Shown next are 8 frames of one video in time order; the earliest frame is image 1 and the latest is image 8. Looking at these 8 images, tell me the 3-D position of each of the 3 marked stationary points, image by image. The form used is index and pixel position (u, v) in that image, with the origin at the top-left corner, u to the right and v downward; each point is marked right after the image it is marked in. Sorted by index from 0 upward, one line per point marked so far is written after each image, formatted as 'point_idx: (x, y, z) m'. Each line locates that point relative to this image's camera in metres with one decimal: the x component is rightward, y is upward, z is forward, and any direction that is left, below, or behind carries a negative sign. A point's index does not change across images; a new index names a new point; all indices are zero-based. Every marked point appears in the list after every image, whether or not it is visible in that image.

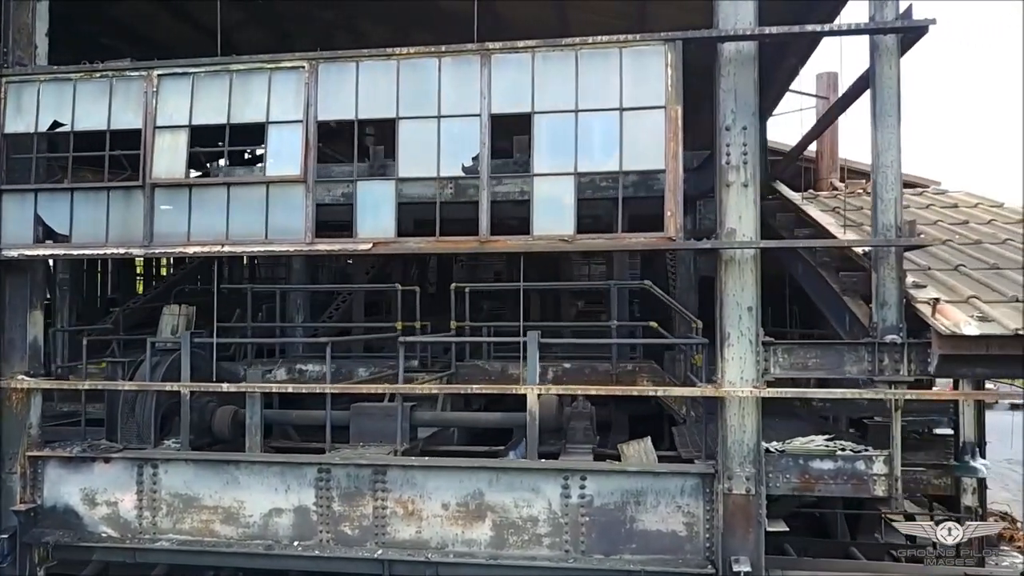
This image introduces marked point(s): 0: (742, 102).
0: (+2.1, +1.7, +6.4) m
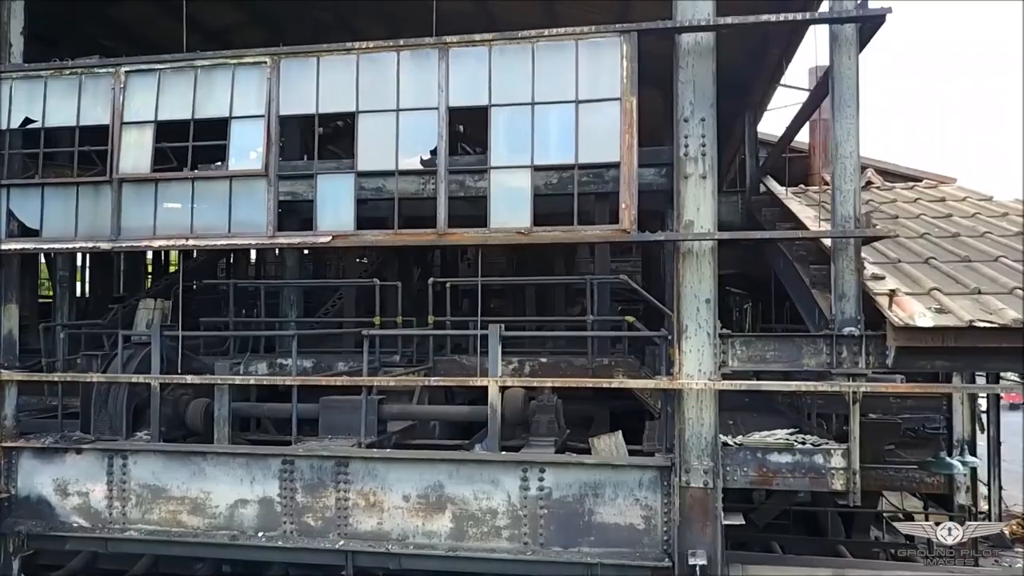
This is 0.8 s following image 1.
0: (+1.7, +1.7, +6.4) m
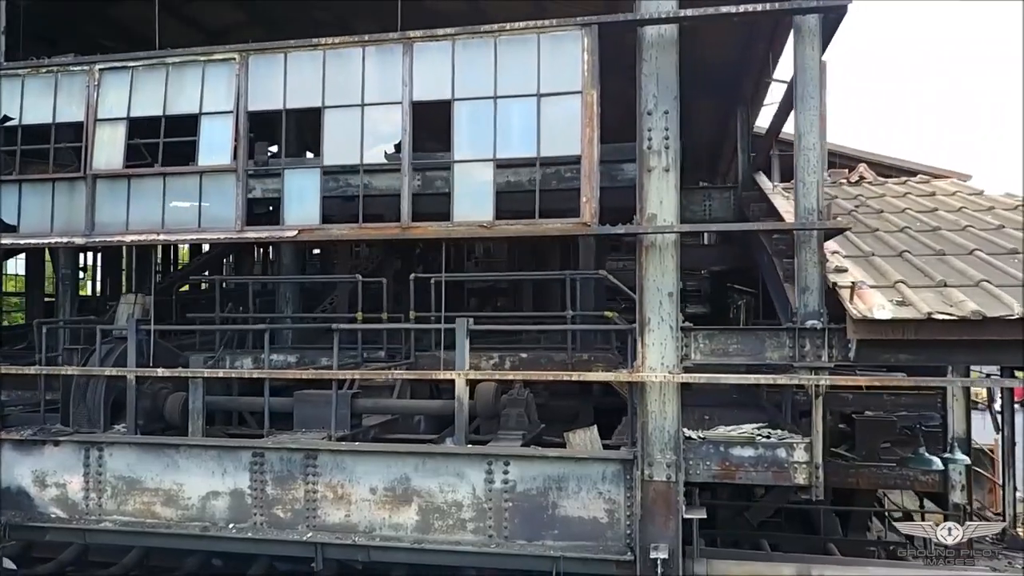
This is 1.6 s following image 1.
0: (+1.4, +1.8, +6.4) m
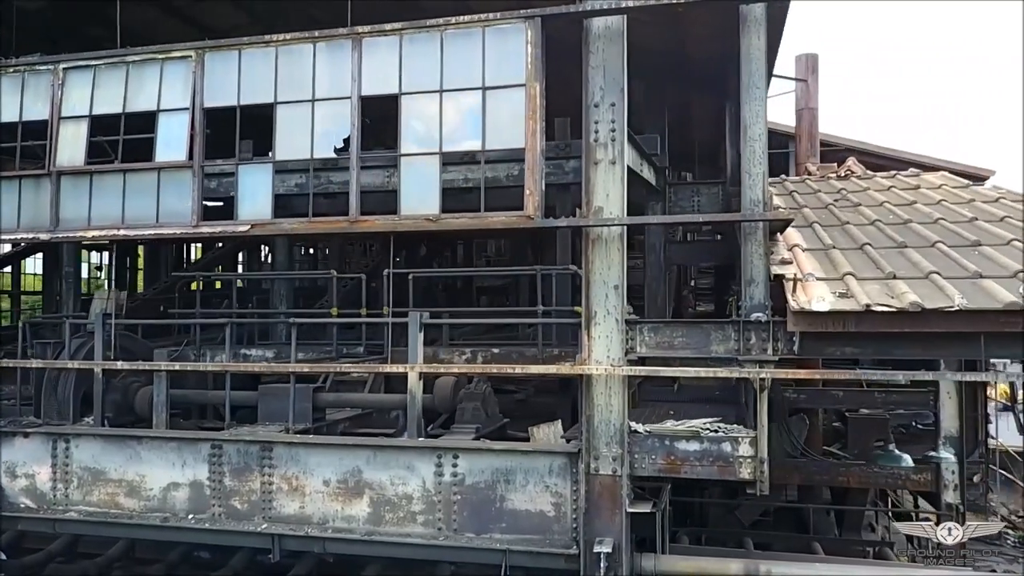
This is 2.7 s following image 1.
0: (+0.9, +1.9, +6.3) m
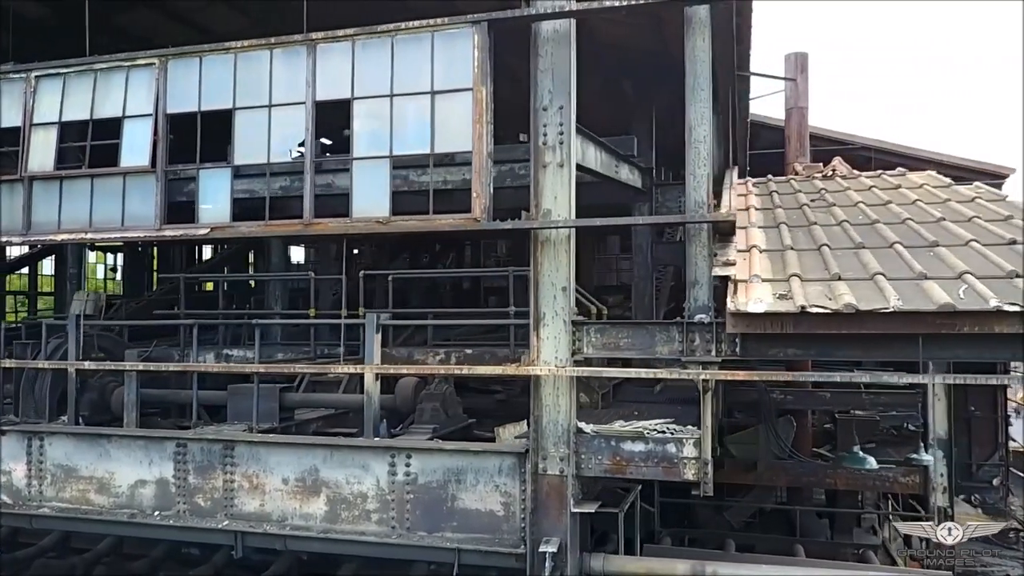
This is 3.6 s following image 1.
0: (+0.4, +1.9, +6.4) m
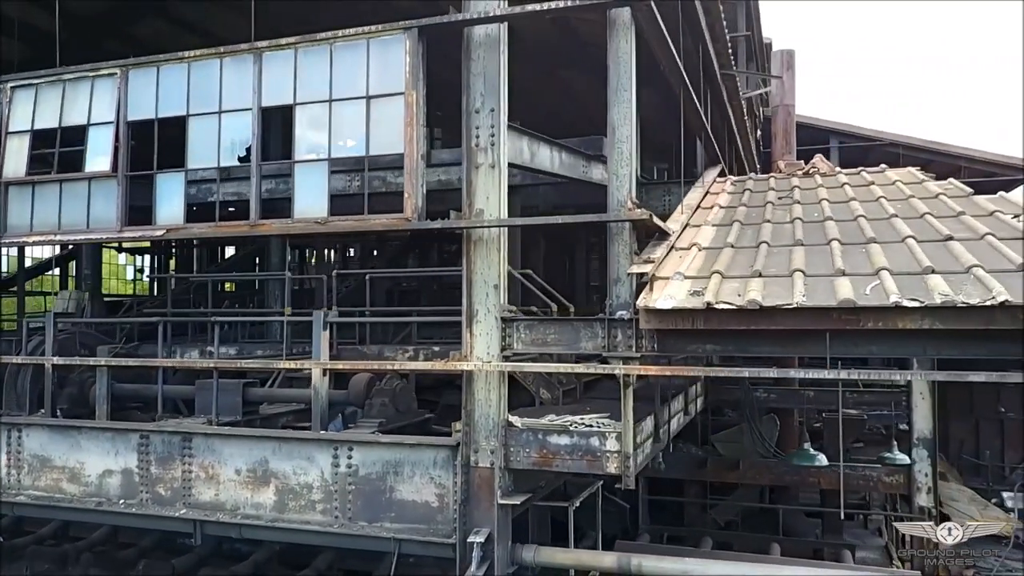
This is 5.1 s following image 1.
0: (-0.2, +1.9, +6.5) m
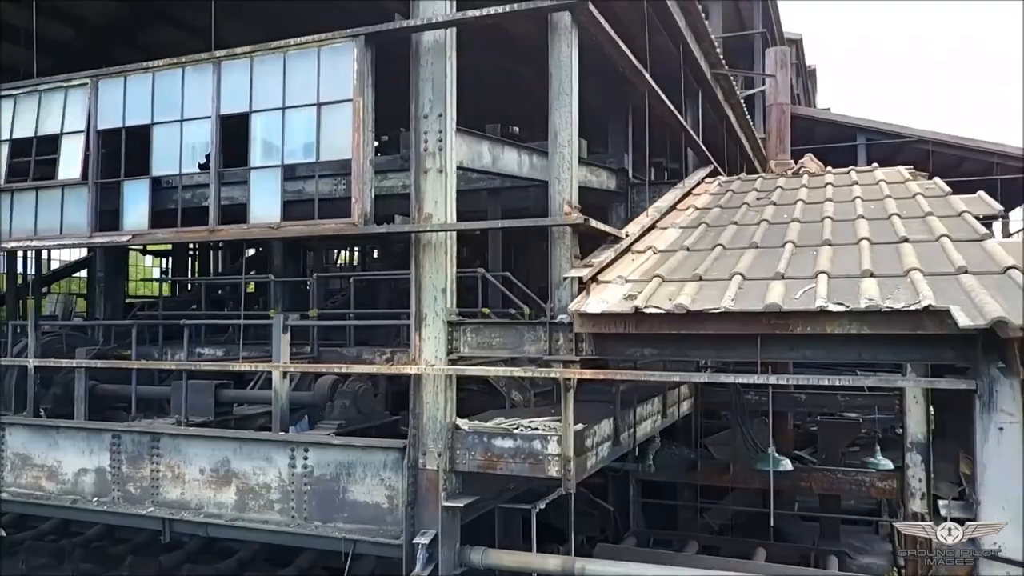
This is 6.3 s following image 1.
0: (-0.7, +1.8, +6.6) m
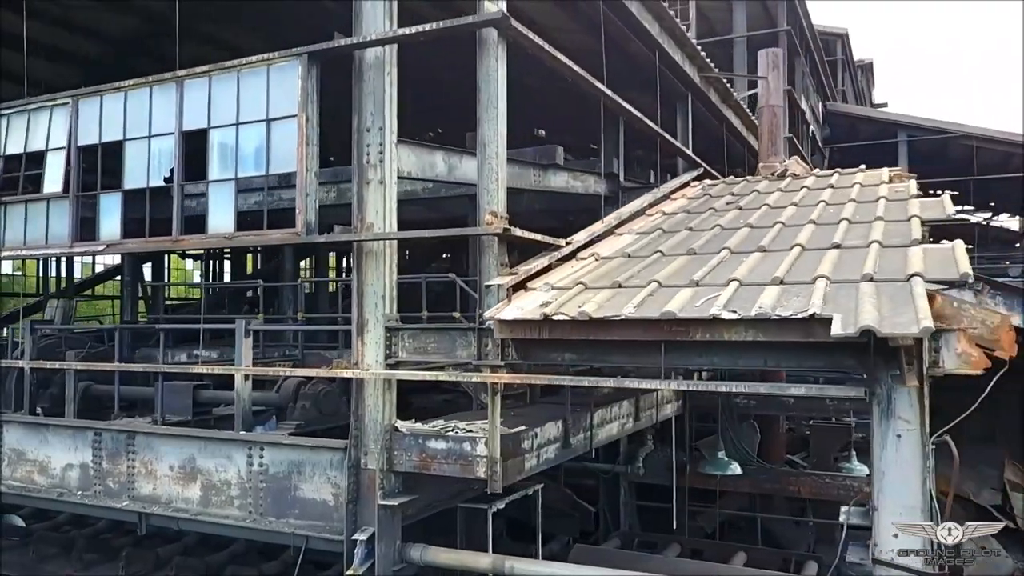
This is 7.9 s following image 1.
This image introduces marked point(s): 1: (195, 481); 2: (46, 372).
0: (-1.3, +1.8, +6.9) m
1: (-3.4, -2.1, +7.7) m
2: (-6.6, -1.2, +10.2) m
